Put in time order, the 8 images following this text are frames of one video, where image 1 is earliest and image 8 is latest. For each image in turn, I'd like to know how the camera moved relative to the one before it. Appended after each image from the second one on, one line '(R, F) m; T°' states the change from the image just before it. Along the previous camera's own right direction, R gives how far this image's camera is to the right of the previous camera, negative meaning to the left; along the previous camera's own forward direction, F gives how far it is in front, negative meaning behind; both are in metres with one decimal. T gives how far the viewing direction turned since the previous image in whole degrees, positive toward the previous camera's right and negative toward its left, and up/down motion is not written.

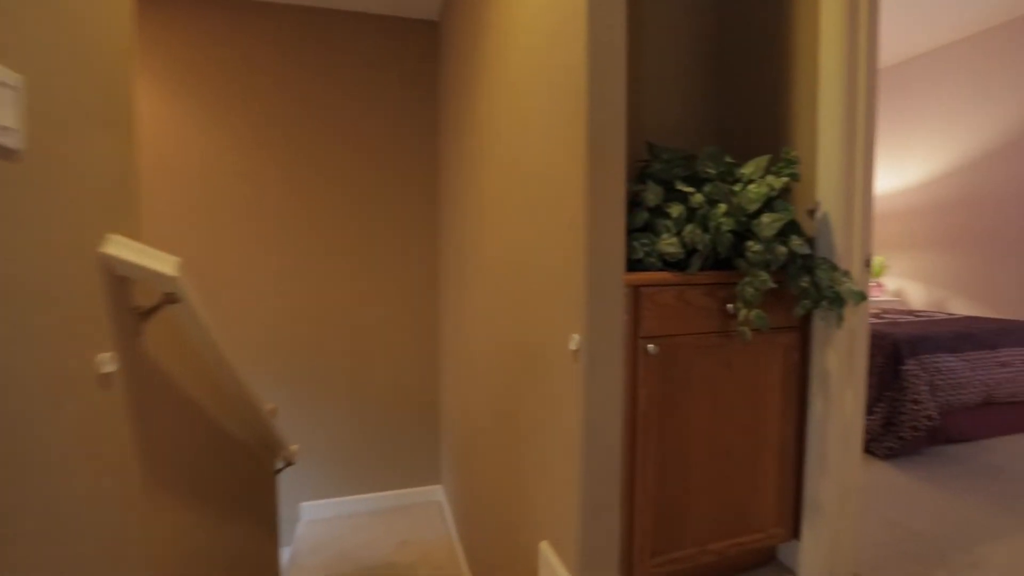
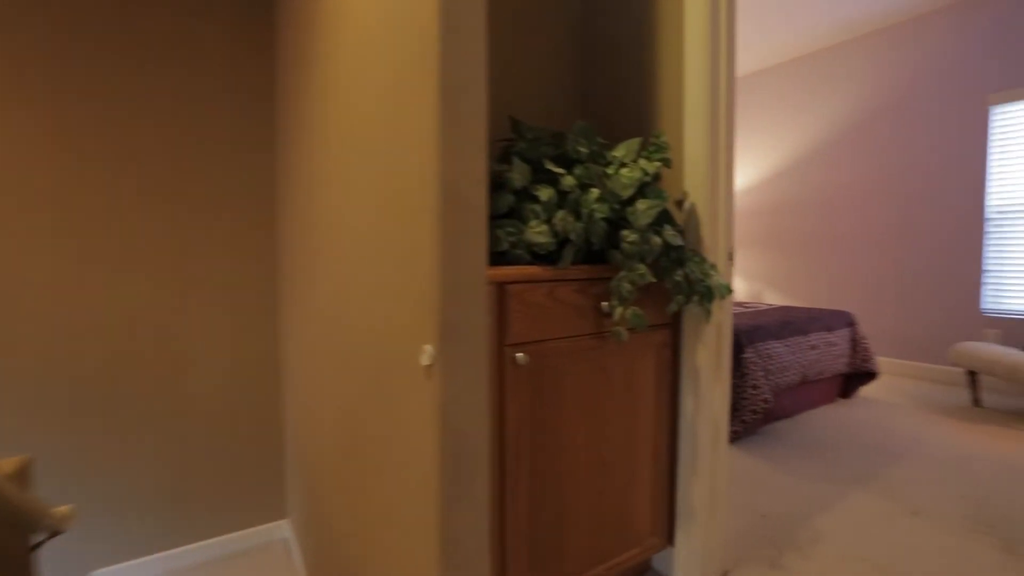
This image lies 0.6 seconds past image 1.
(+0.1, +0.2) m; +16°
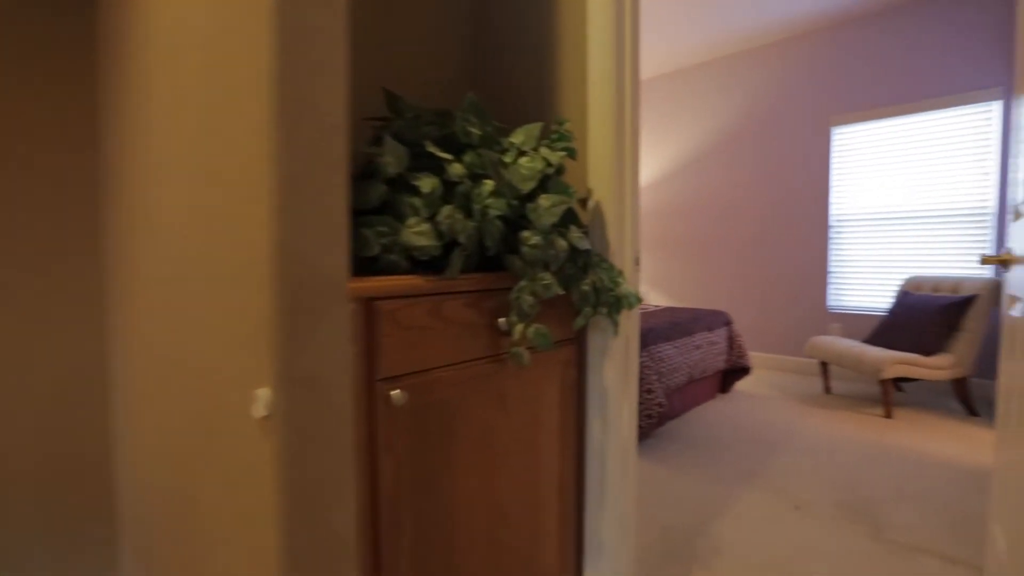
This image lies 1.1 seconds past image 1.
(0.0, +0.2) m; +13°
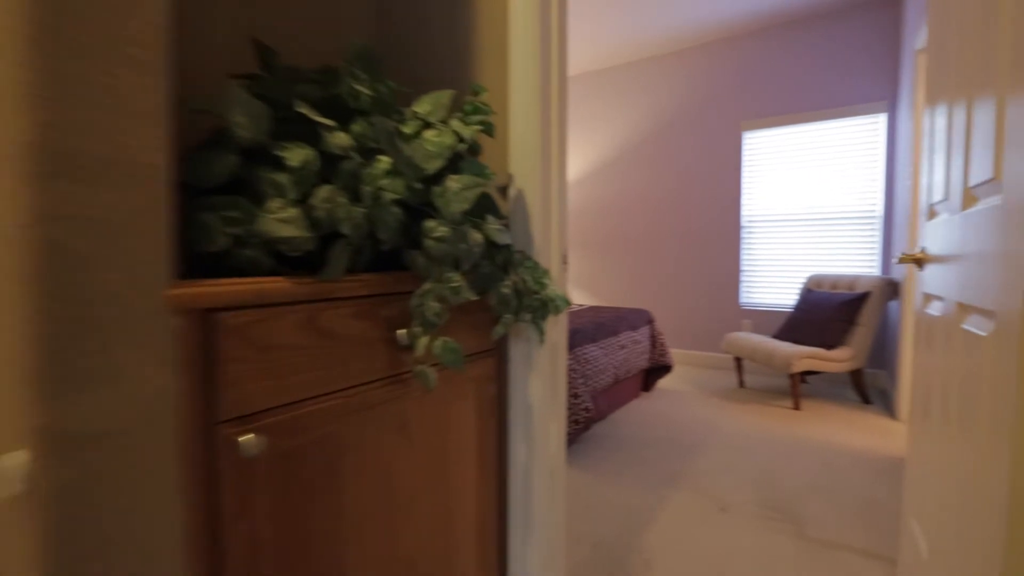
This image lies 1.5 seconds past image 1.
(0.0, +0.2) m; +9°
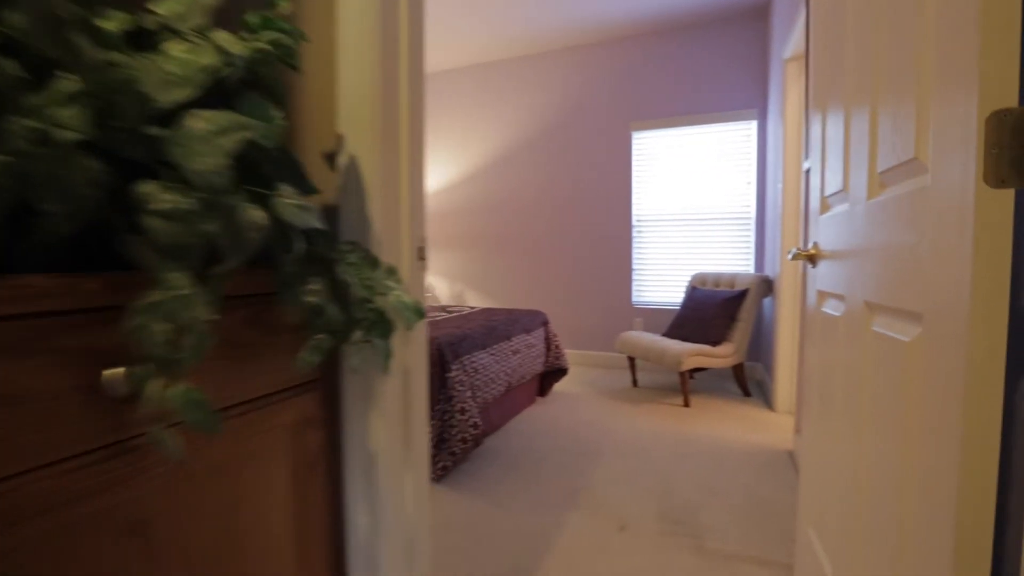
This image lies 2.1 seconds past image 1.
(+0.1, +0.2) m; +12°
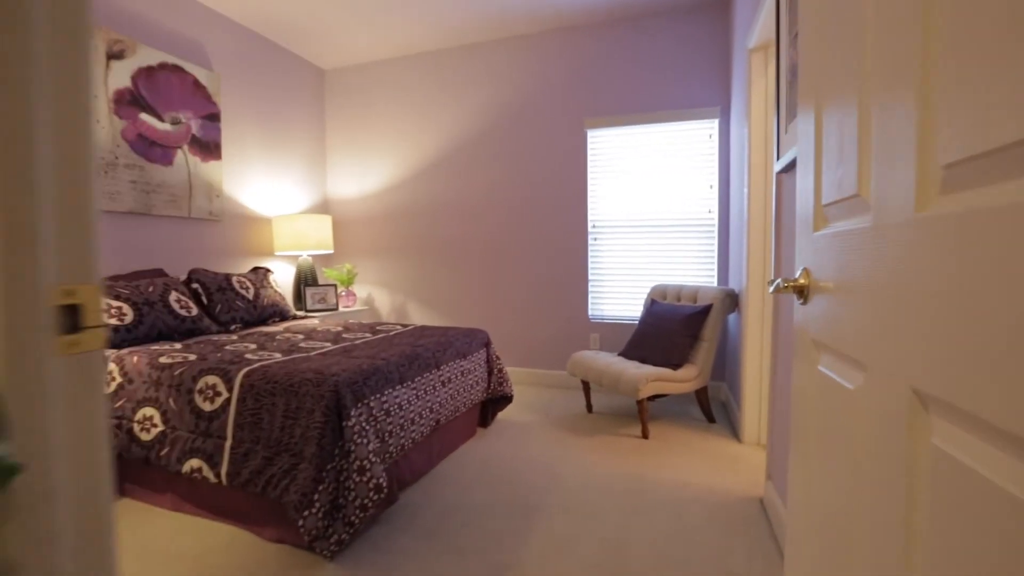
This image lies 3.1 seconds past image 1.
(+0.2, +0.4) m; +4°
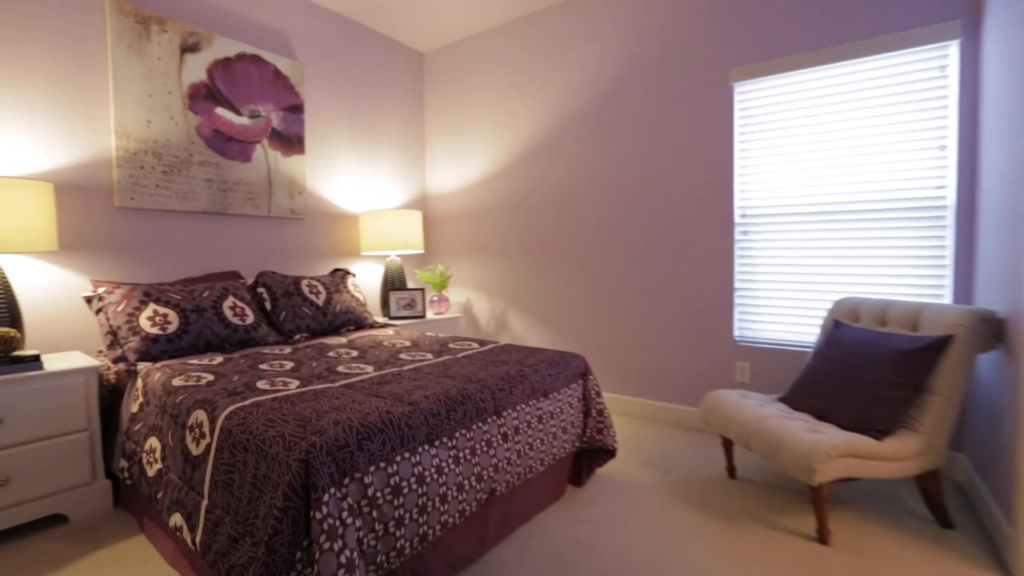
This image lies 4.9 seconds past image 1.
(+0.2, +0.7) m; -17°
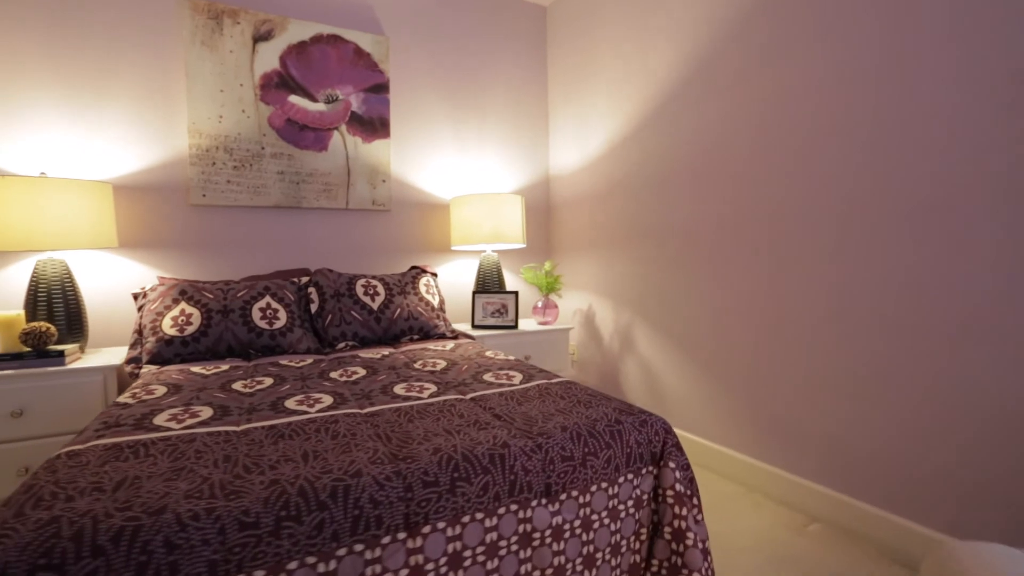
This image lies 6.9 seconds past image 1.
(+0.5, +0.9) m; -27°
